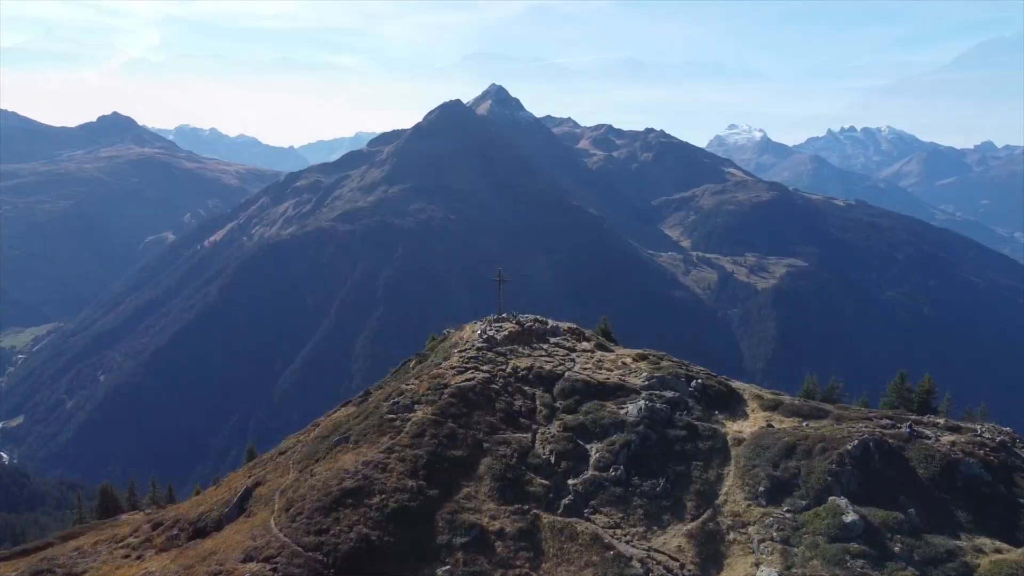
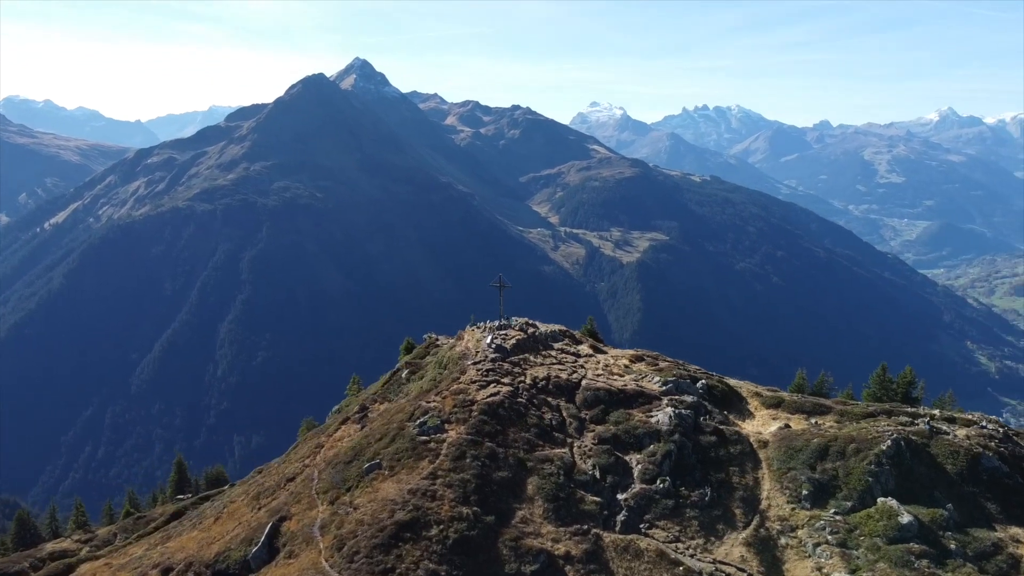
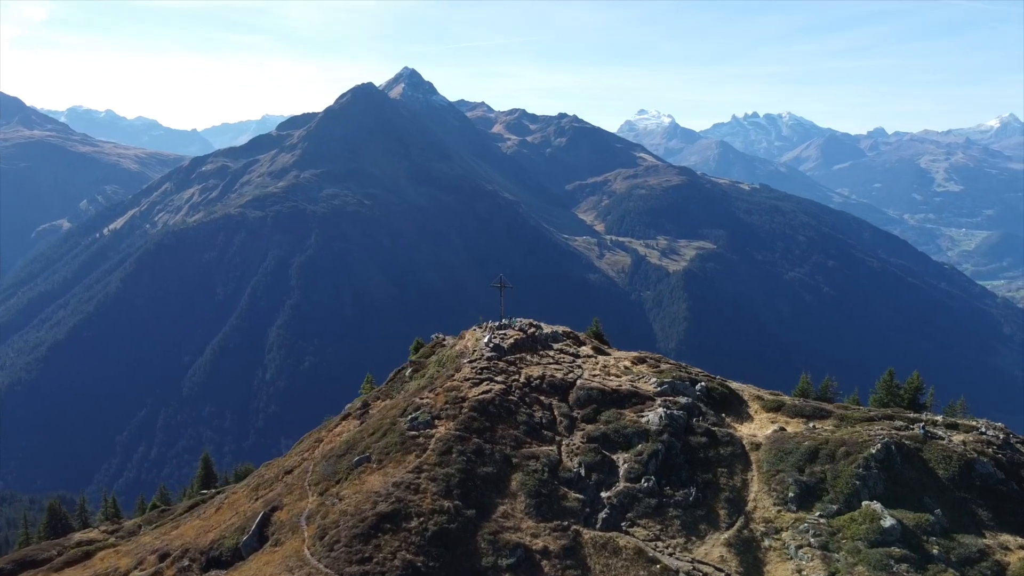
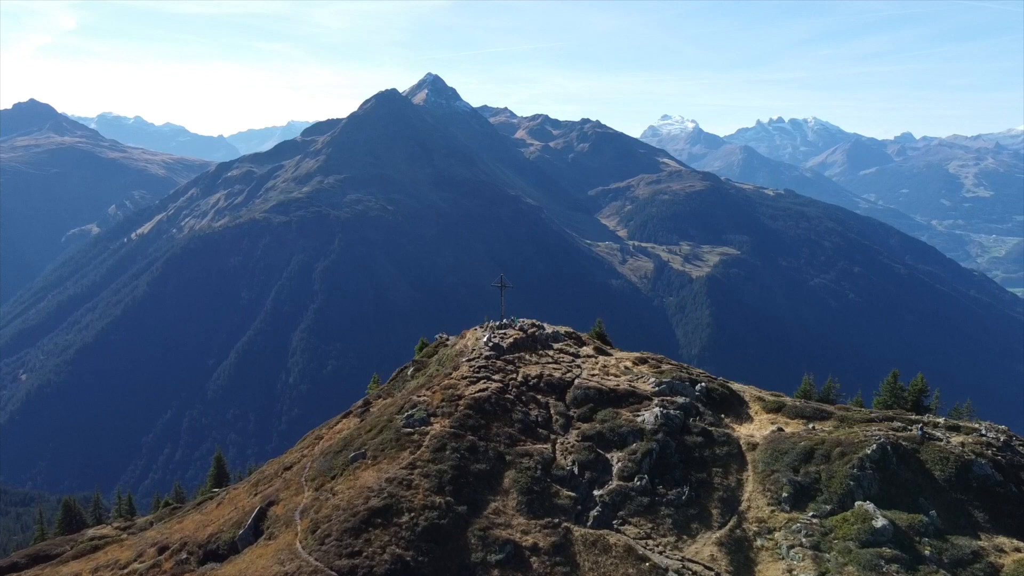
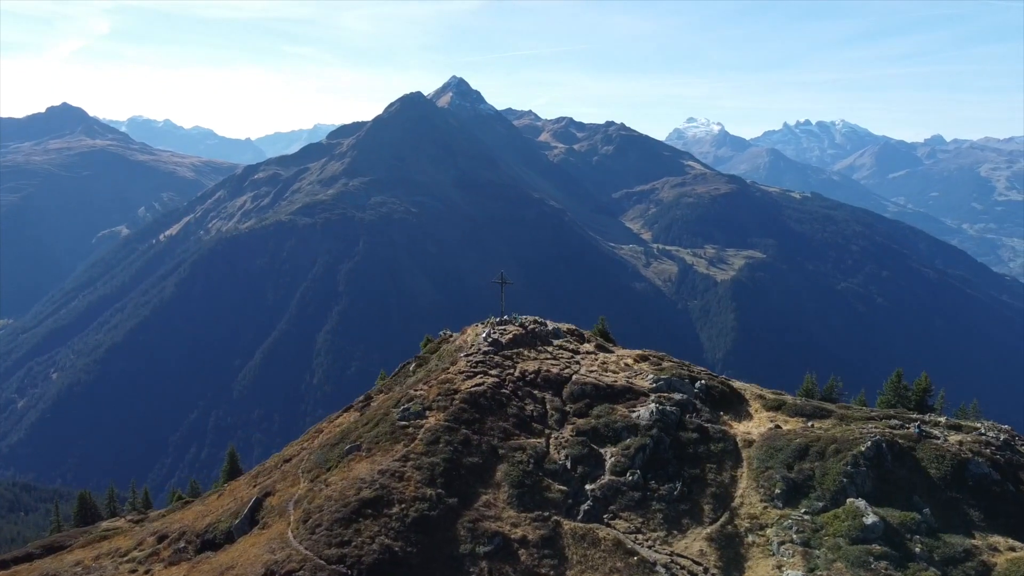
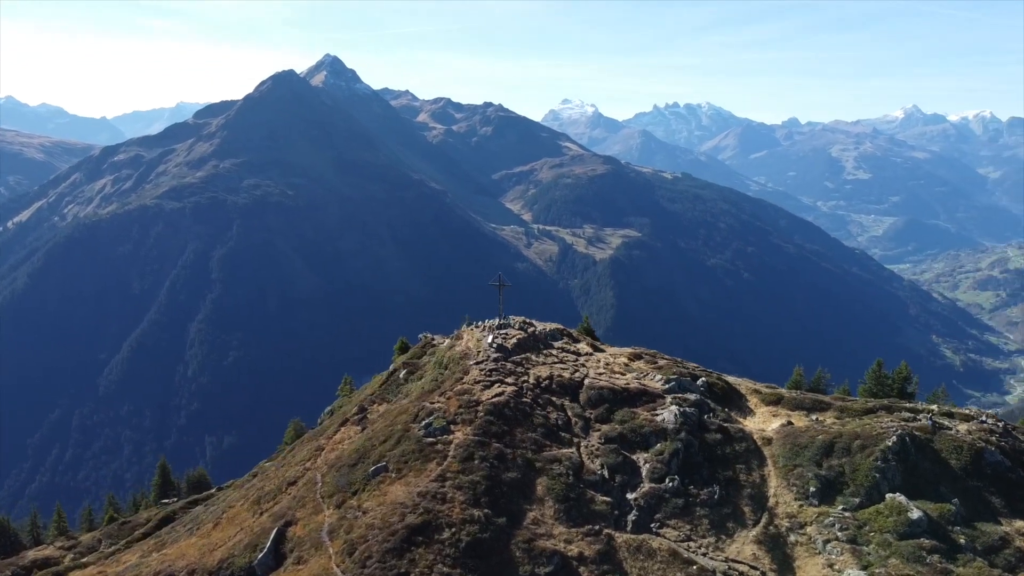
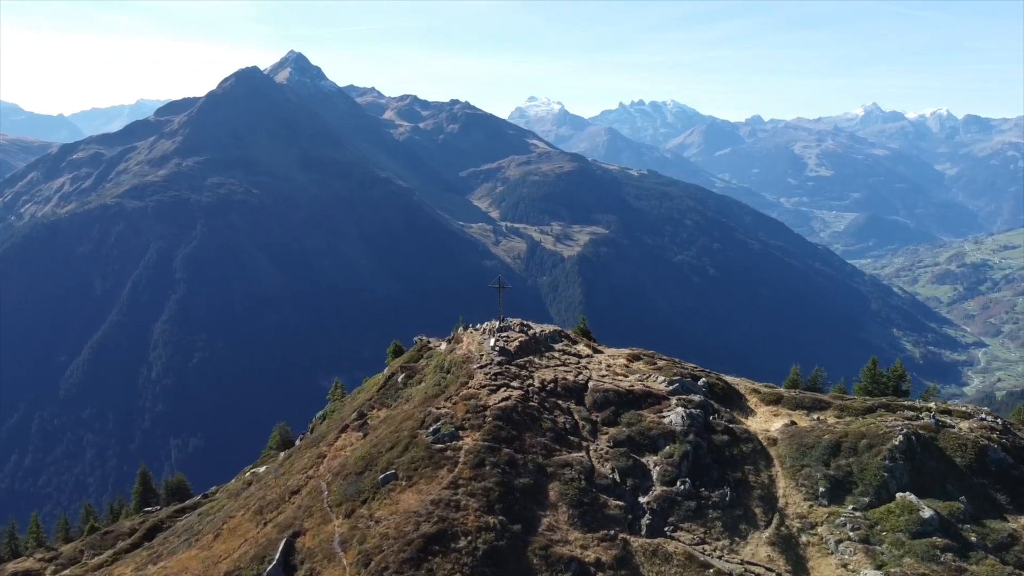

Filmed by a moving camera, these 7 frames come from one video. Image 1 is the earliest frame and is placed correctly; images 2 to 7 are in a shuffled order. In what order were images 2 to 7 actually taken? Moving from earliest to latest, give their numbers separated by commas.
5, 4, 3, 2, 6, 7
